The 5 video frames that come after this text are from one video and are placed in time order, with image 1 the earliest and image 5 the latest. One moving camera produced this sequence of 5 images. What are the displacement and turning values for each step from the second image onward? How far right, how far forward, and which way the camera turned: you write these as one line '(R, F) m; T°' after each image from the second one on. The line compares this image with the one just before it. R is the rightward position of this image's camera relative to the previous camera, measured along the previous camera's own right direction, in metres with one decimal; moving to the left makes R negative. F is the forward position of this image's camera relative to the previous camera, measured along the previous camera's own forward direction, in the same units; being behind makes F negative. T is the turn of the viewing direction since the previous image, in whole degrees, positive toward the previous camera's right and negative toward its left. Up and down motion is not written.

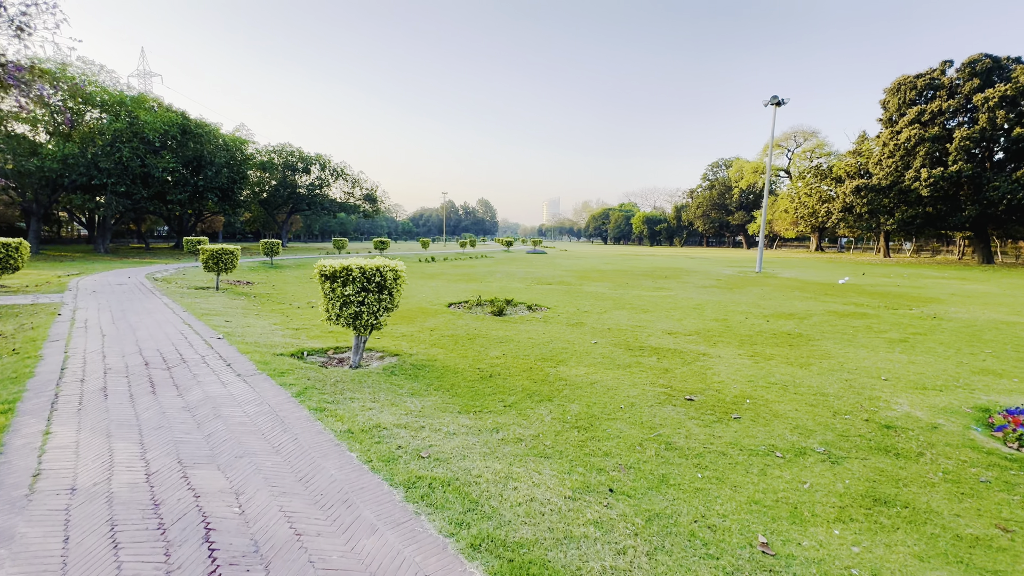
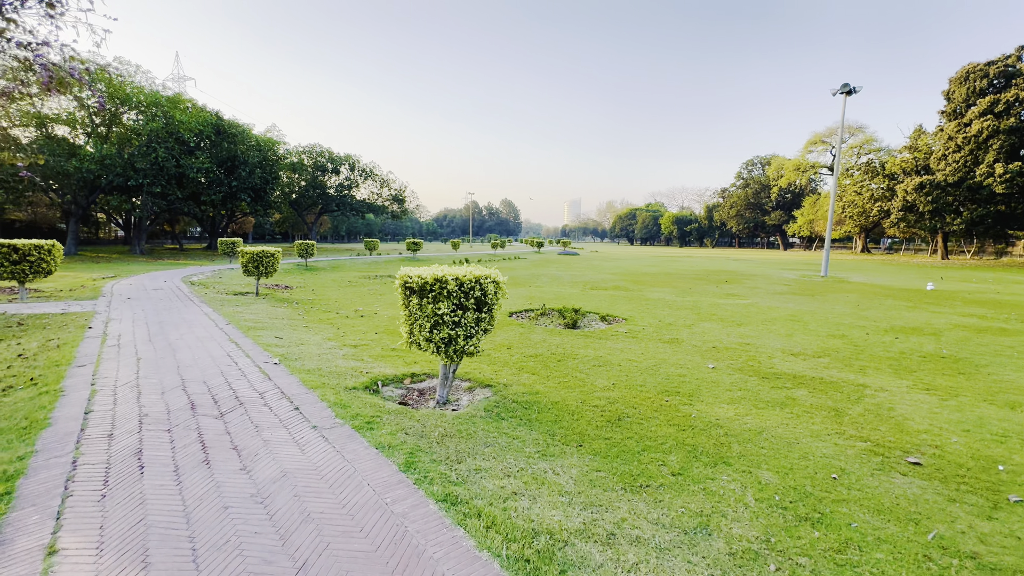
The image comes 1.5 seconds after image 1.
(-1.1, +1.2) m; -3°
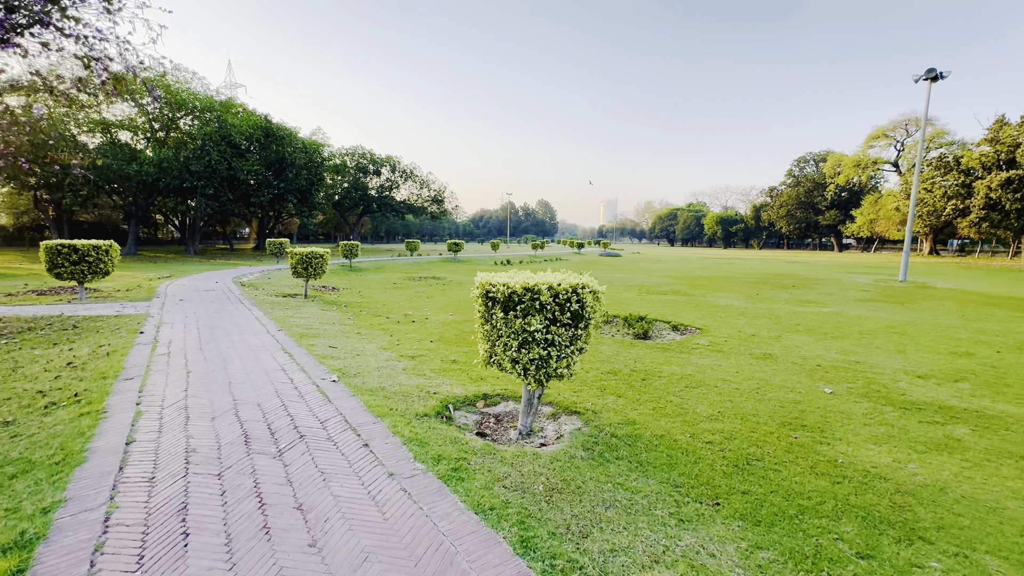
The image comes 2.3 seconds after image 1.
(-0.5, +0.7) m; -4°
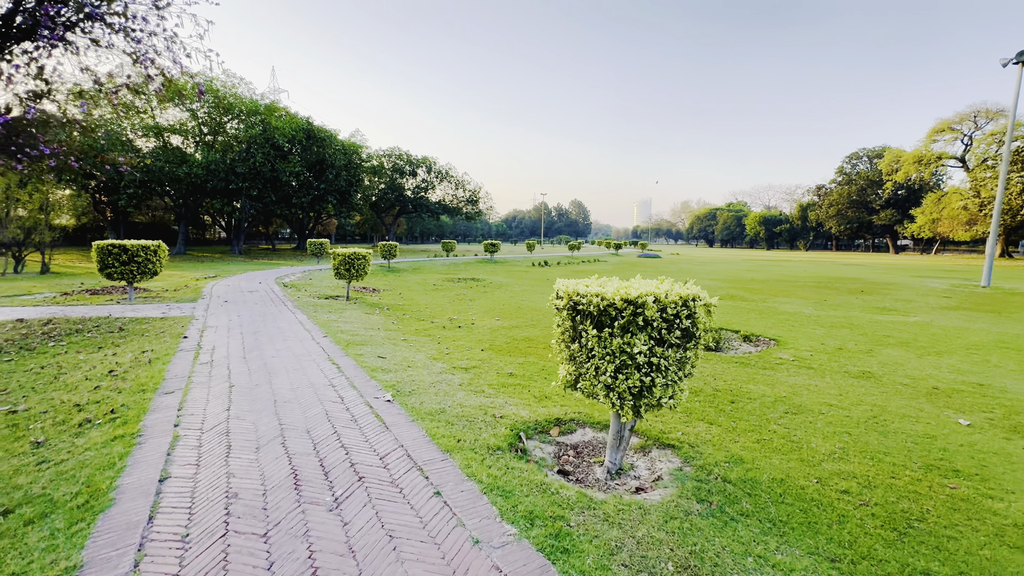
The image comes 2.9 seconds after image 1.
(-0.4, +0.6) m; -4°
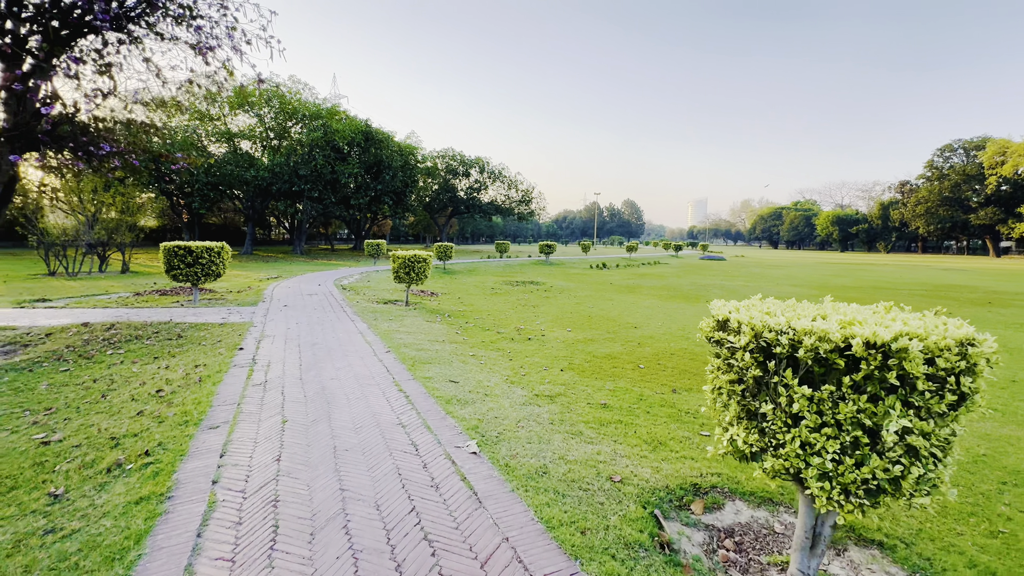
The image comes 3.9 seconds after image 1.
(-0.5, +0.9) m; -6°
